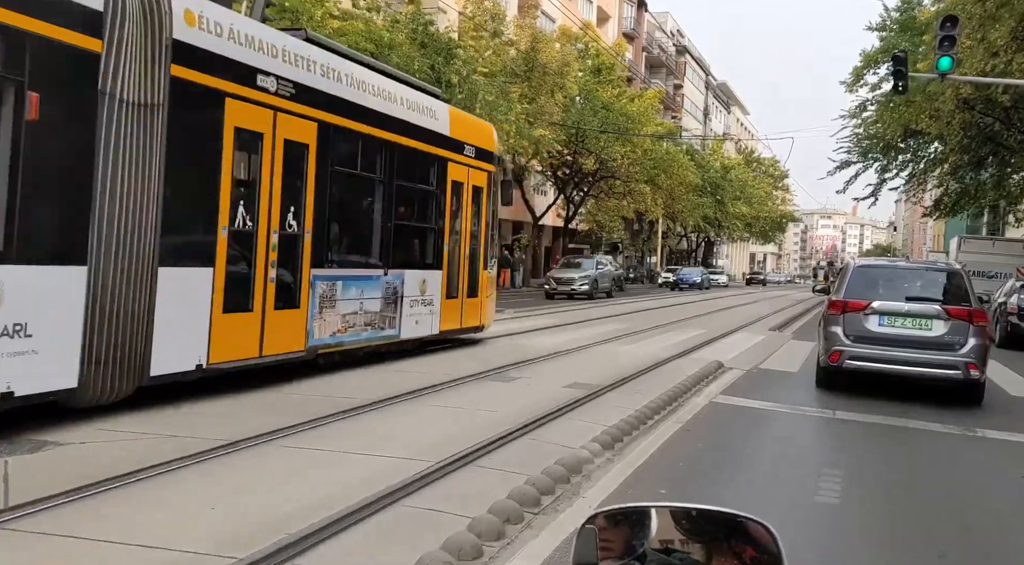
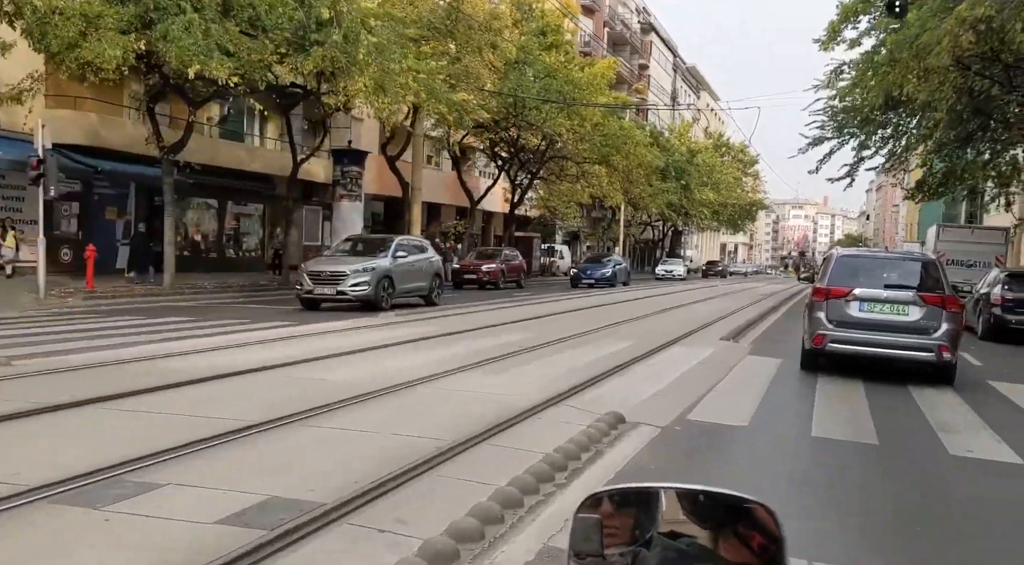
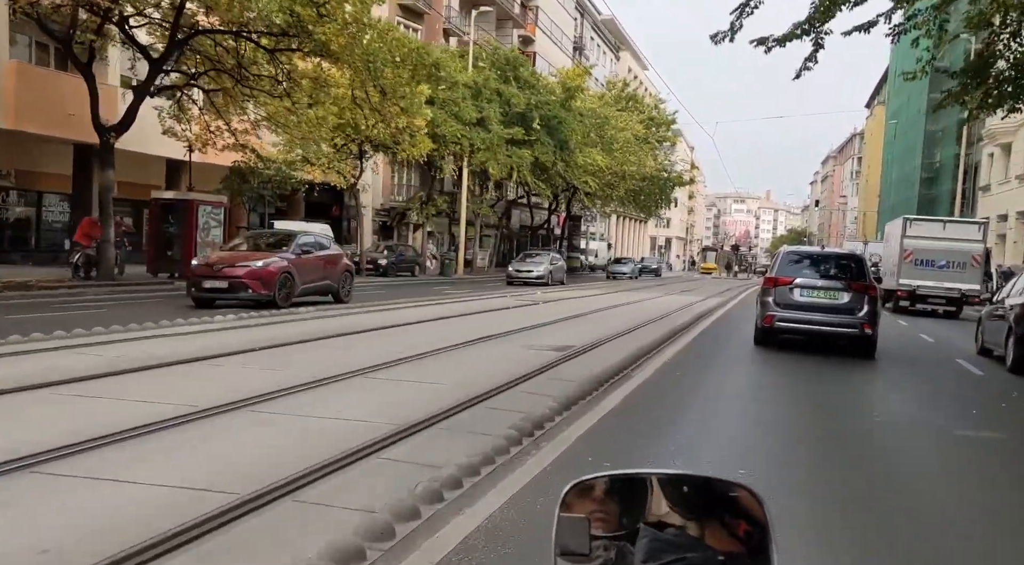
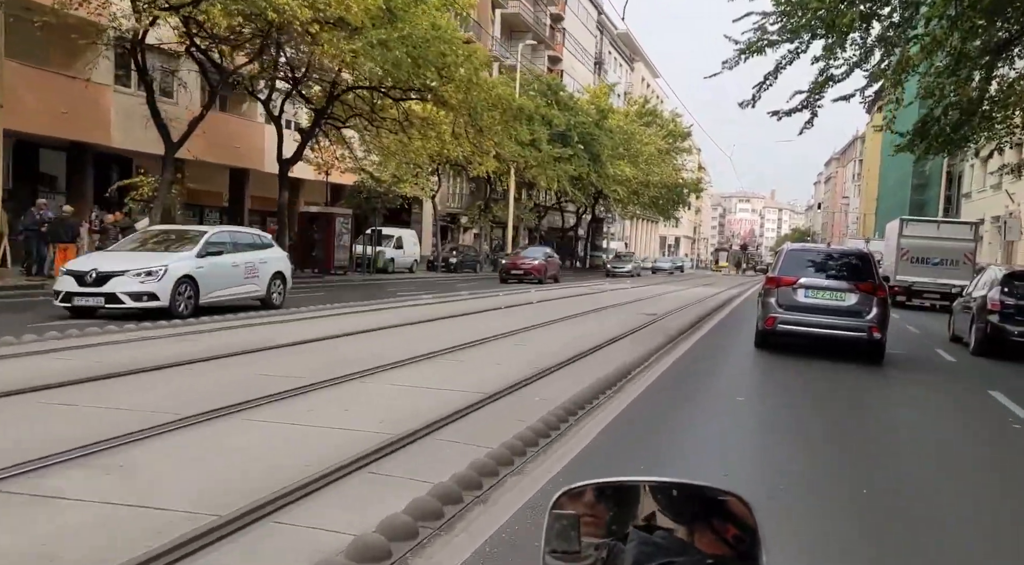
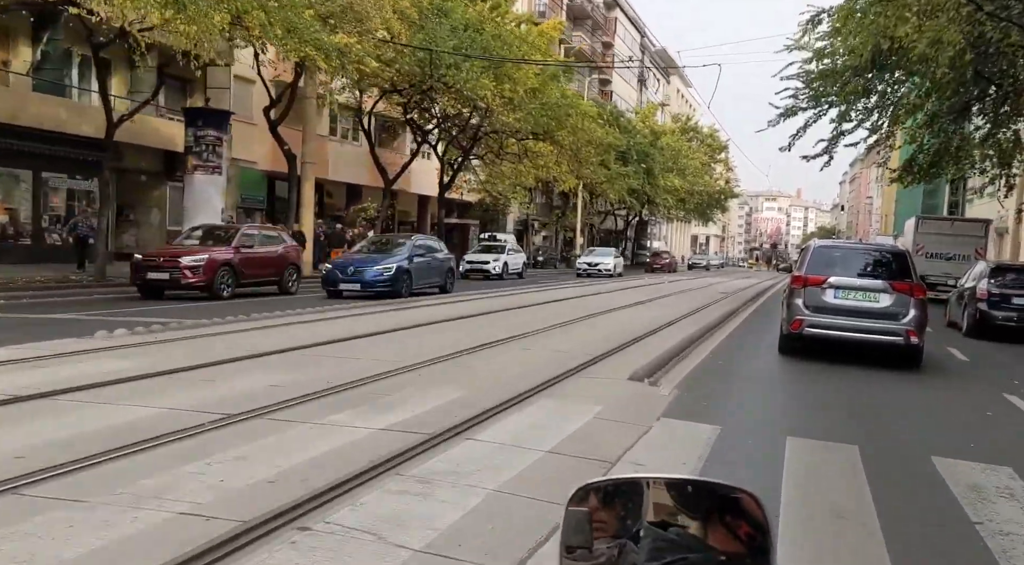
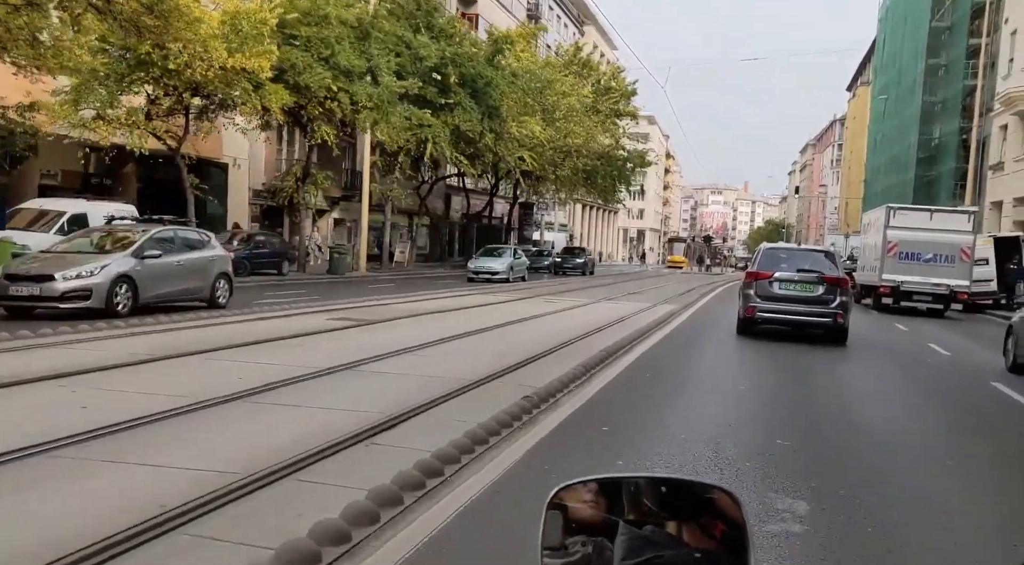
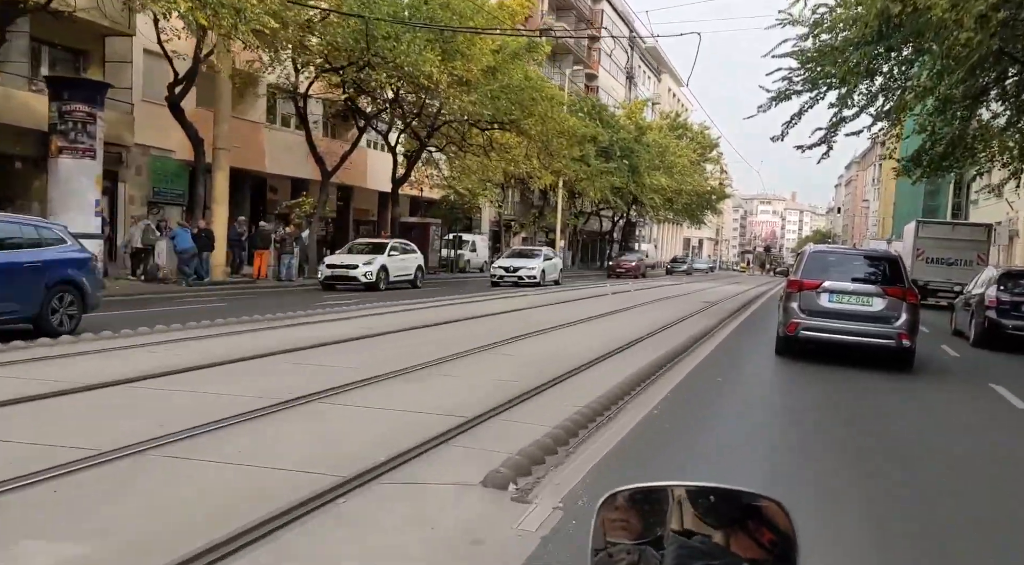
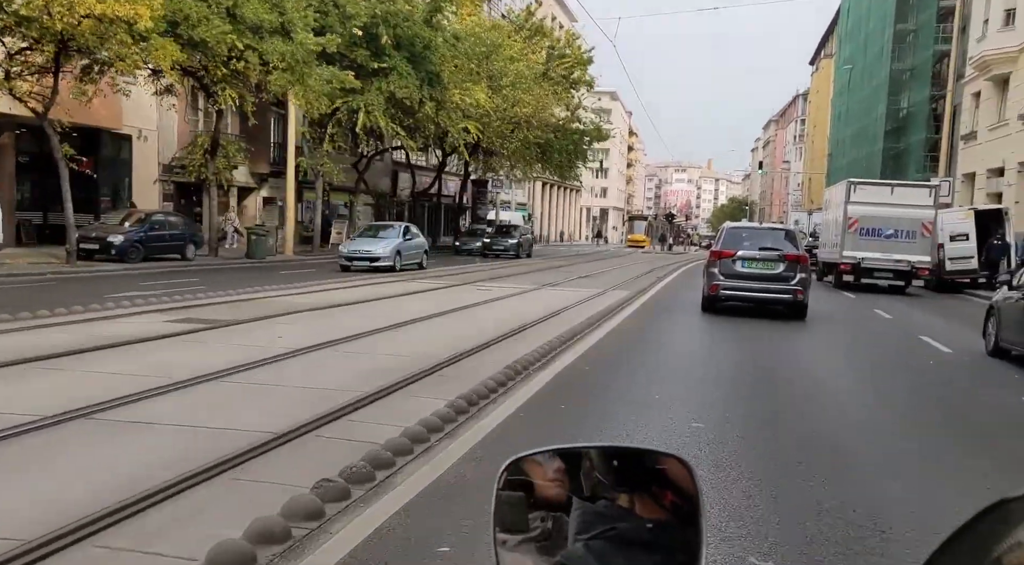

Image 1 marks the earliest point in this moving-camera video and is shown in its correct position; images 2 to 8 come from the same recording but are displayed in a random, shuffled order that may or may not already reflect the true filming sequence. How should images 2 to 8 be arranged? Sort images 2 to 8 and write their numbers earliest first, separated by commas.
2, 5, 7, 4, 3, 6, 8
